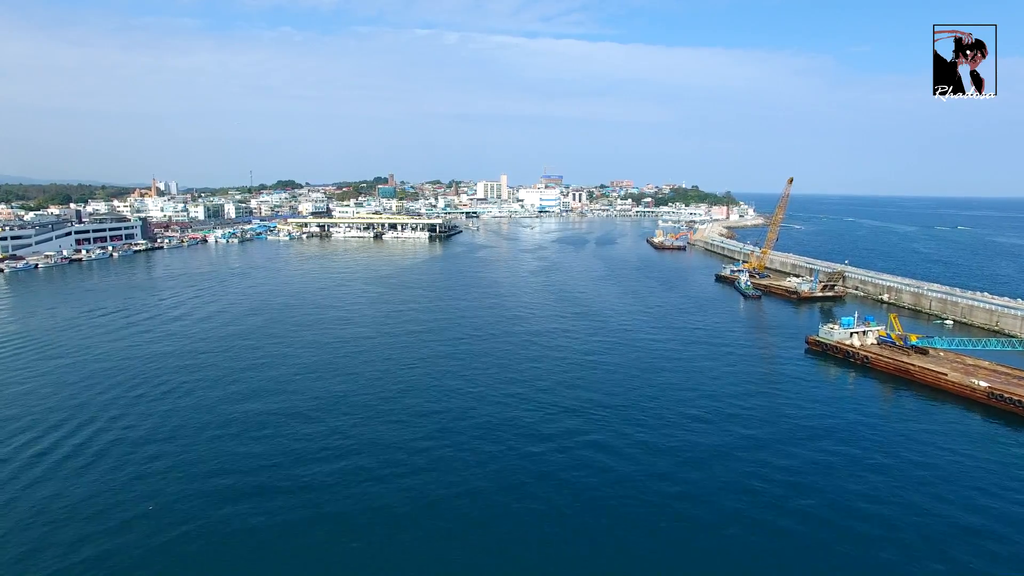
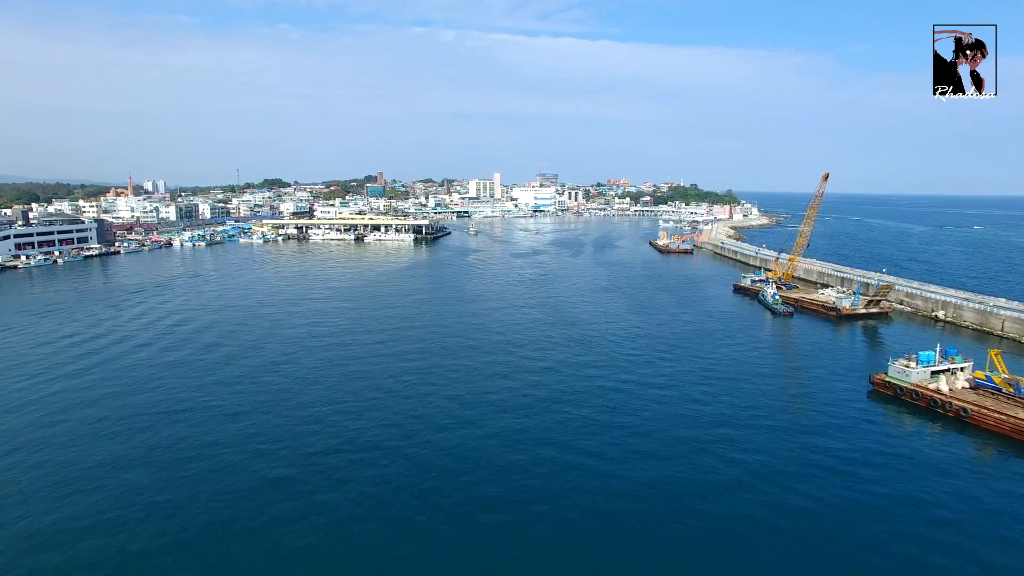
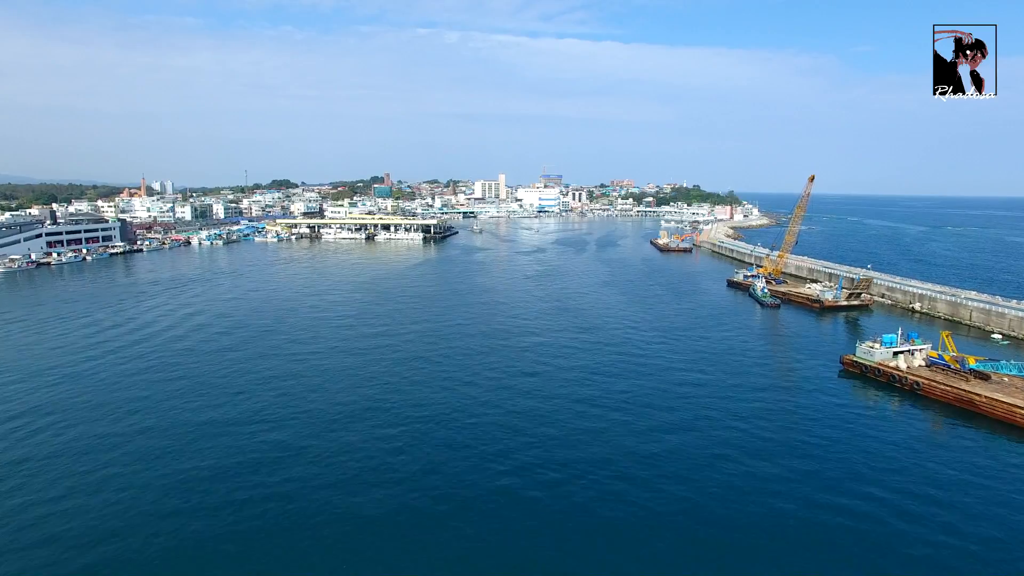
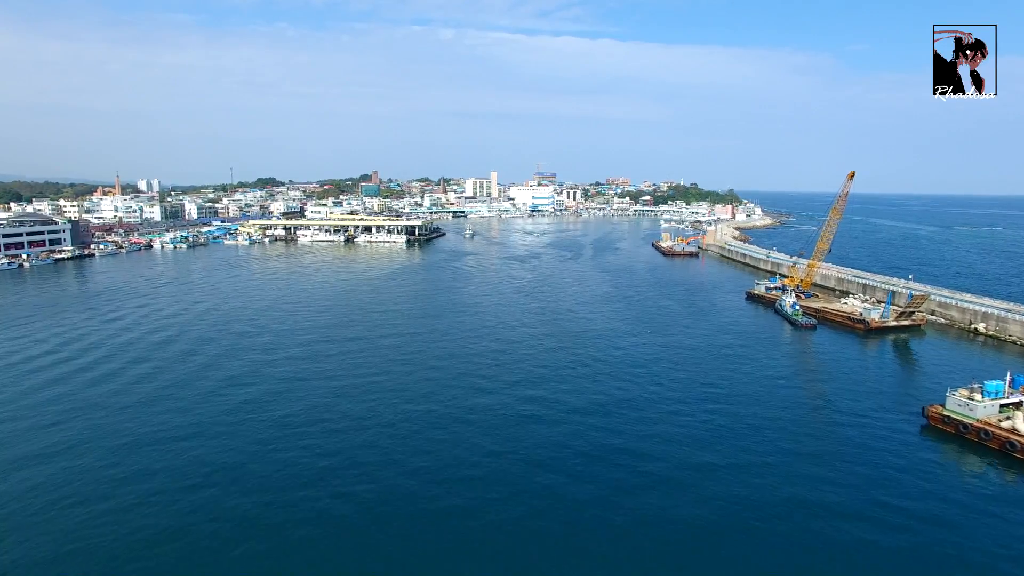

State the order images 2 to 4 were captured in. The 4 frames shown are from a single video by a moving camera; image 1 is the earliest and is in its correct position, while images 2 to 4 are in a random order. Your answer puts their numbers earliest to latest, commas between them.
3, 2, 4
